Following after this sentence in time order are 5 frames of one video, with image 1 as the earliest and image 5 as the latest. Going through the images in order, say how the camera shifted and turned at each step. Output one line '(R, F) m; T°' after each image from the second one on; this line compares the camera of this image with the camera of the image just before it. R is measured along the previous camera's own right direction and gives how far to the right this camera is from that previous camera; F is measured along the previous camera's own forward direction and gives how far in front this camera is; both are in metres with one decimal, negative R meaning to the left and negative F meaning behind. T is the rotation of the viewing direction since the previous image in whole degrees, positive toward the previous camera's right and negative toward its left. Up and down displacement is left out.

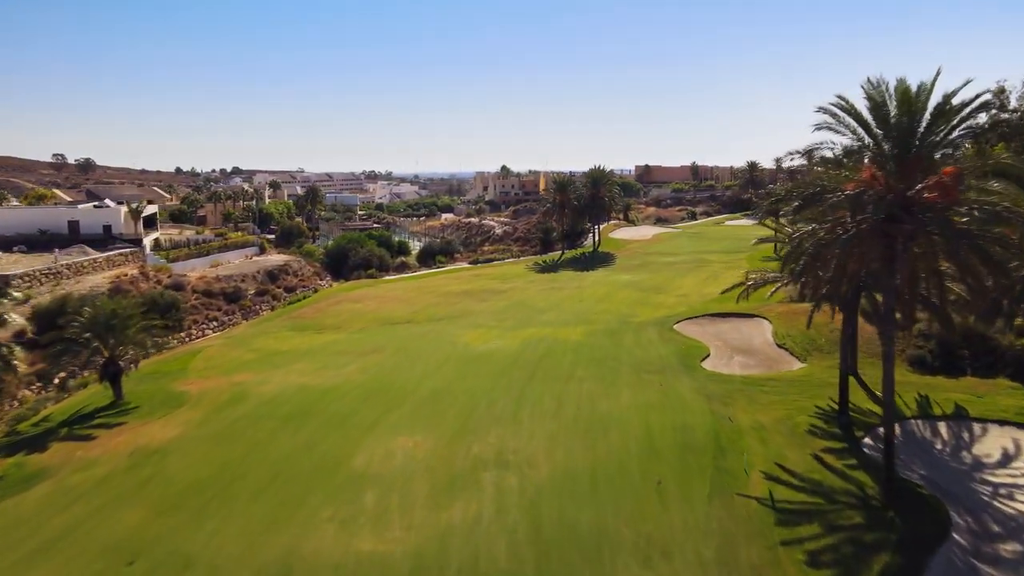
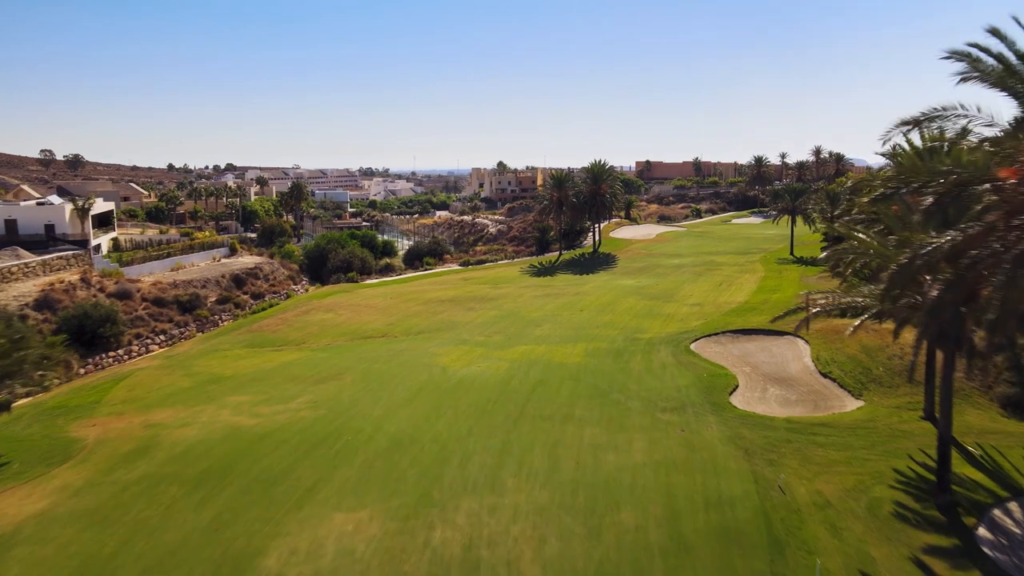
(+0.4, +5.0) m; 0°
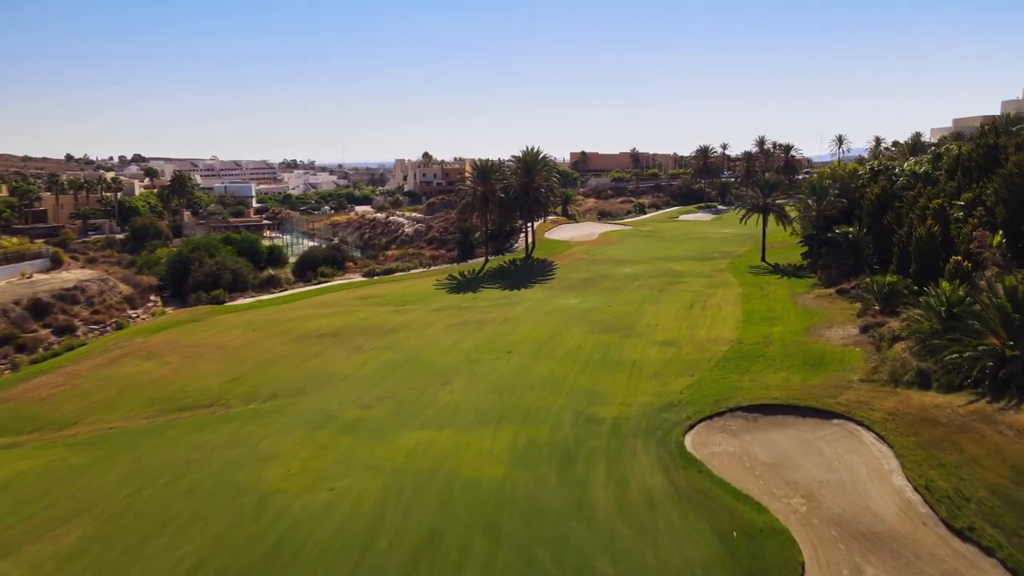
(+1.3, +11.1) m; +5°
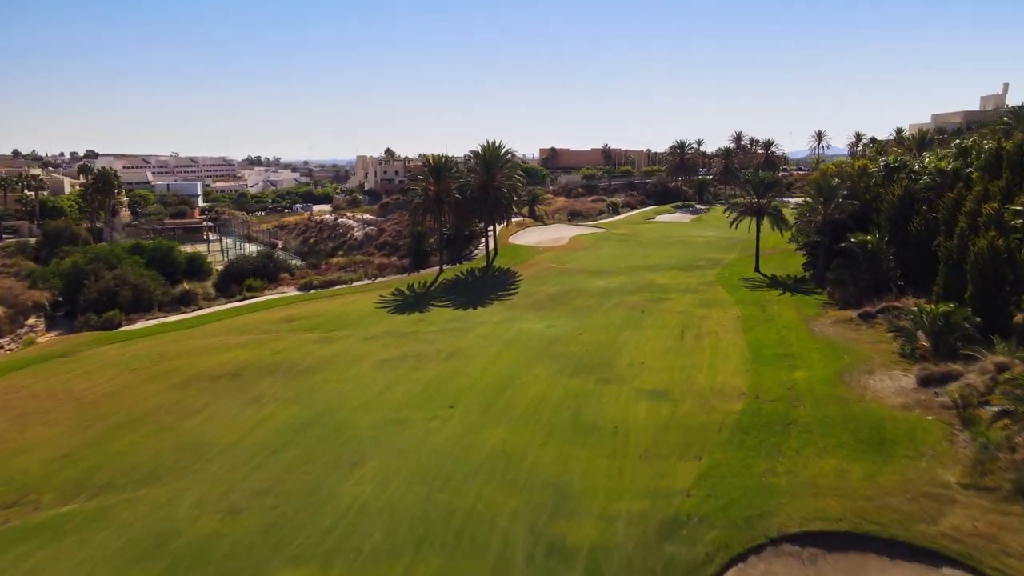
(+0.8, +6.6) m; +2°
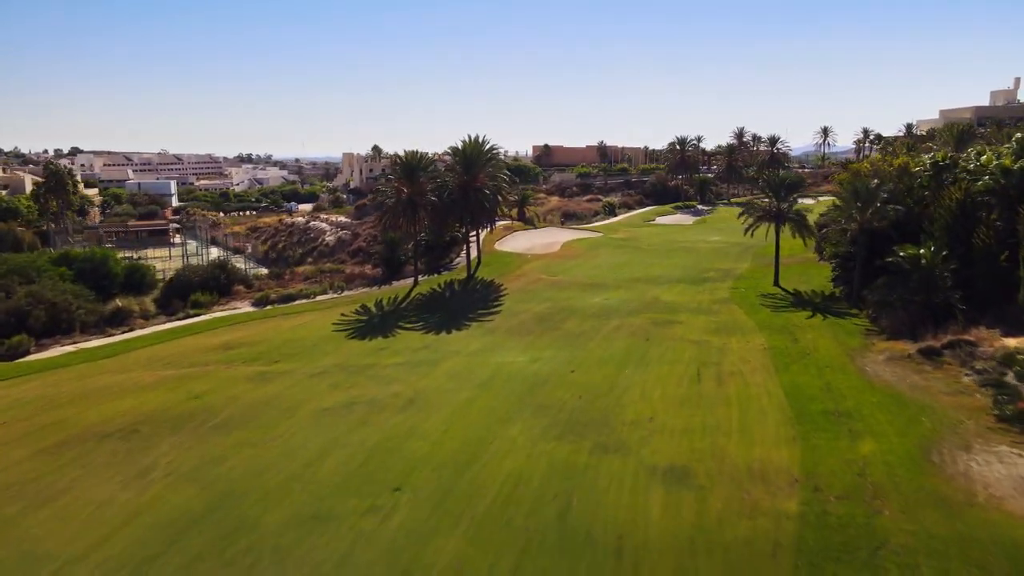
(+0.6, +5.5) m; 0°
